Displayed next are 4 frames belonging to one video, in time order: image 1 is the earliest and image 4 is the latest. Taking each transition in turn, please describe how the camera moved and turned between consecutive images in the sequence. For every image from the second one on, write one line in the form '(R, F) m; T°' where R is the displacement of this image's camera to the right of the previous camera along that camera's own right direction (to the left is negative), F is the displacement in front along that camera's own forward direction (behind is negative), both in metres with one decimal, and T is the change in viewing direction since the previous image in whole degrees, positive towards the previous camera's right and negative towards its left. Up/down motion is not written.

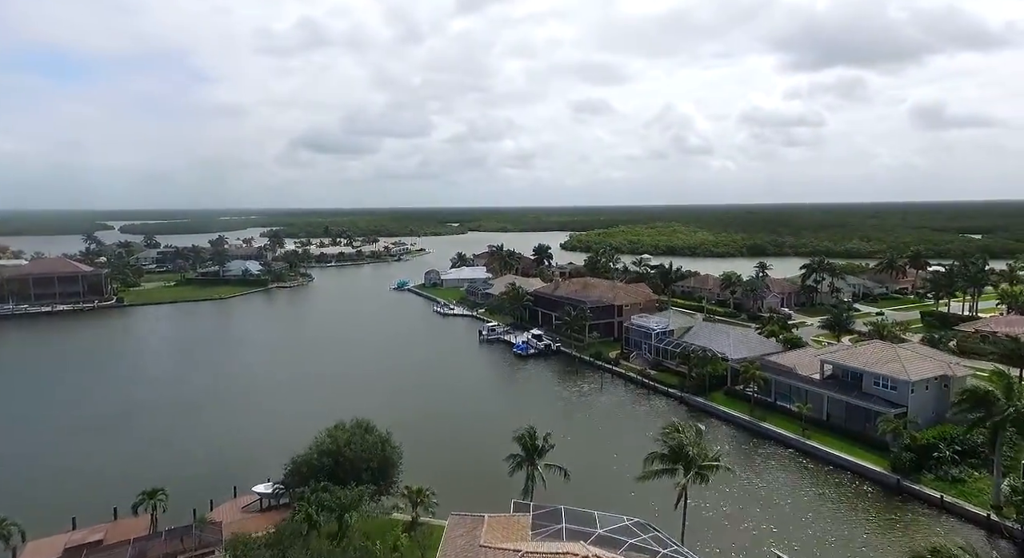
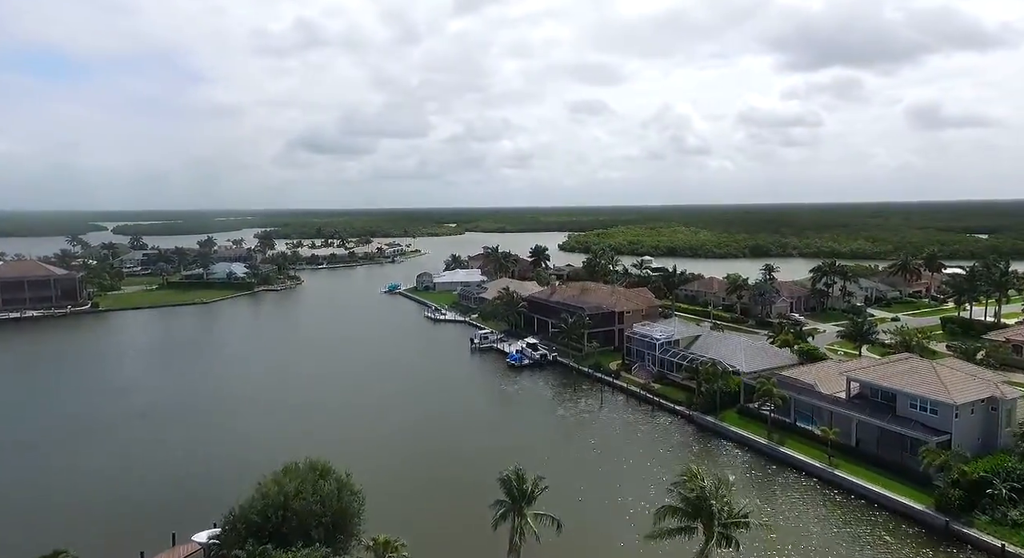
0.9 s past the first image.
(+0.4, +3.4) m; 0°
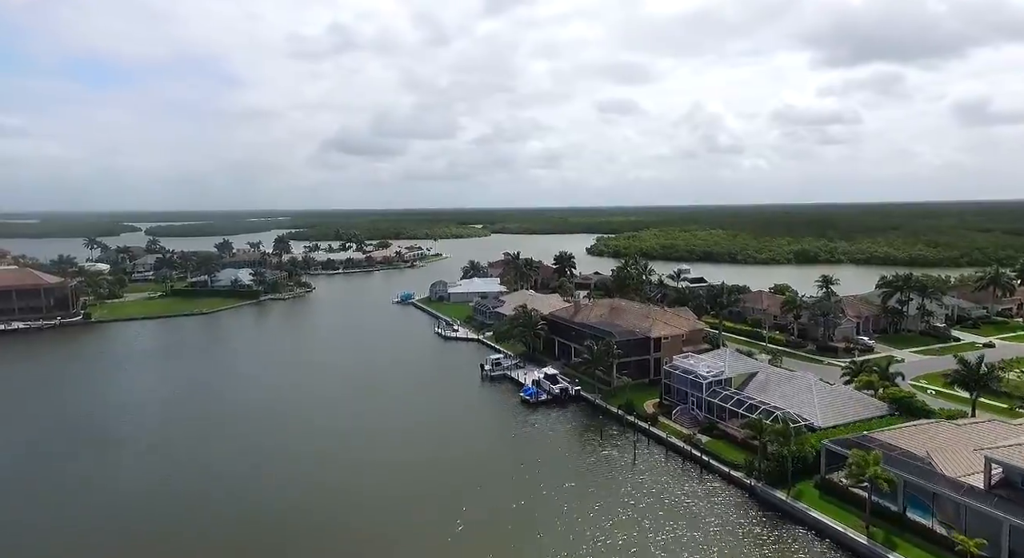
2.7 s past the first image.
(+0.8, +7.4) m; -3°
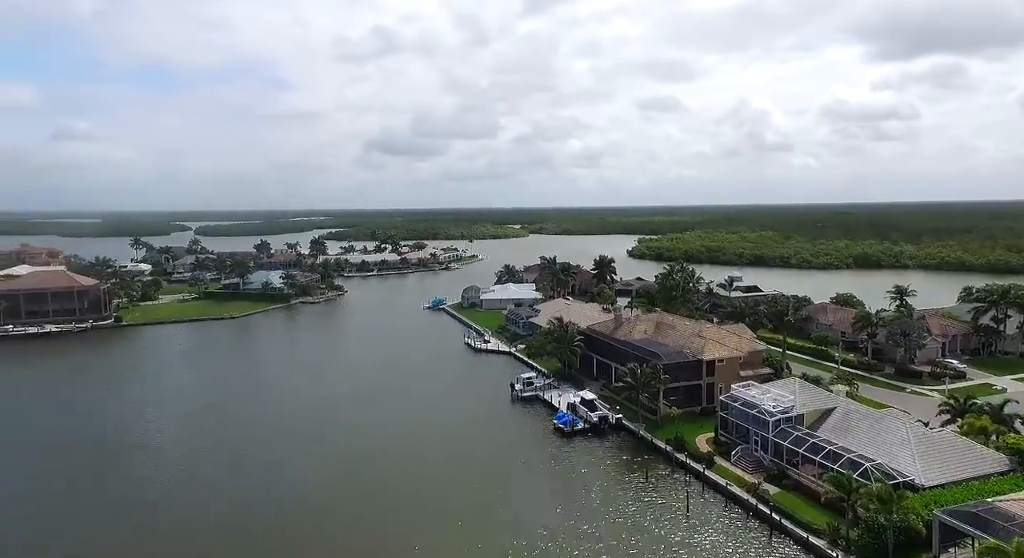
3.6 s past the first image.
(+0.4, +4.4) m; -4°
